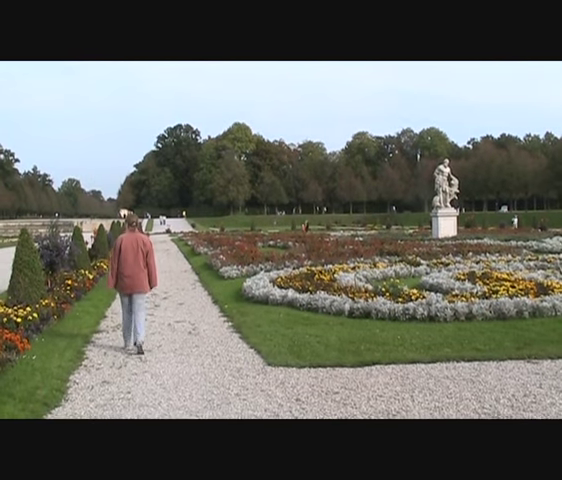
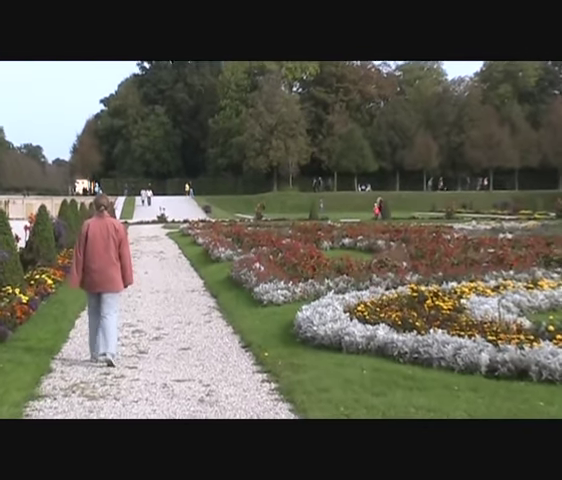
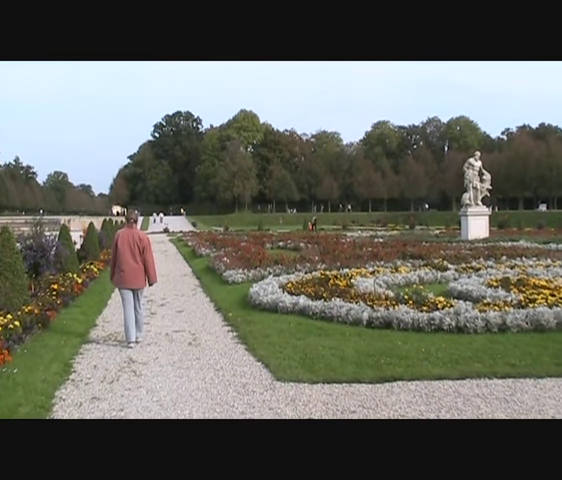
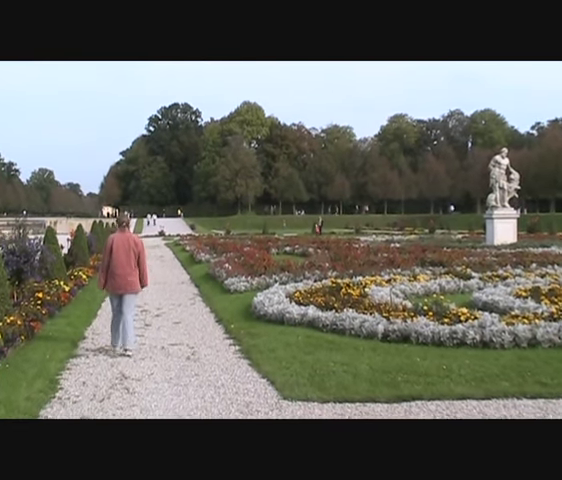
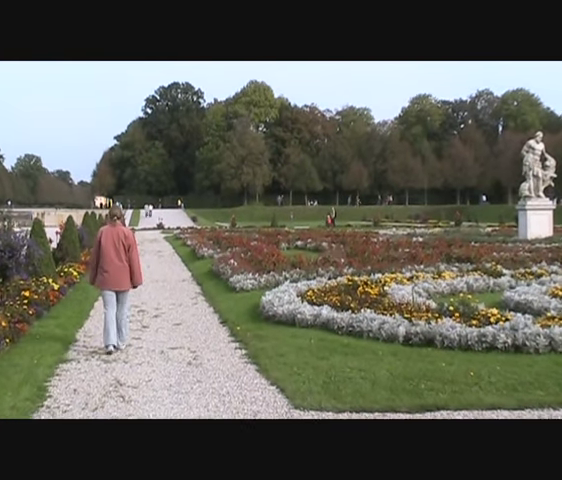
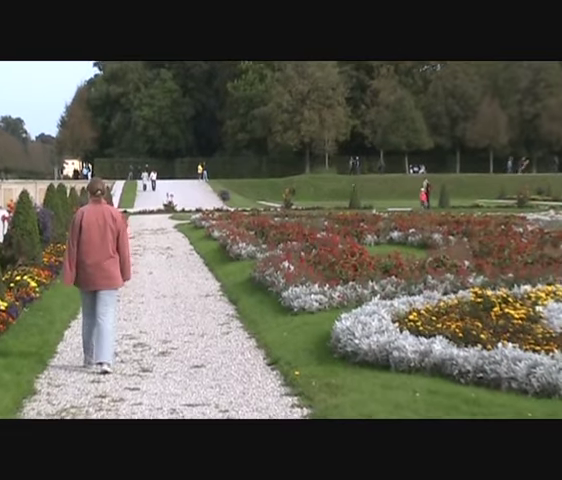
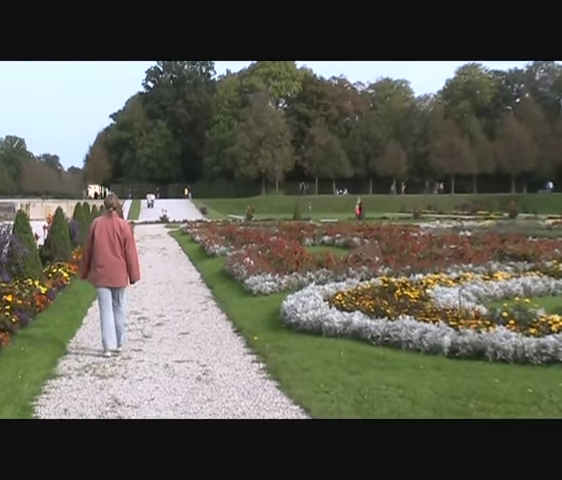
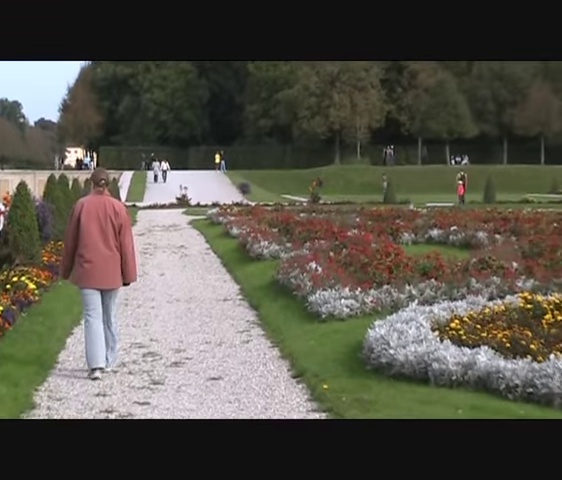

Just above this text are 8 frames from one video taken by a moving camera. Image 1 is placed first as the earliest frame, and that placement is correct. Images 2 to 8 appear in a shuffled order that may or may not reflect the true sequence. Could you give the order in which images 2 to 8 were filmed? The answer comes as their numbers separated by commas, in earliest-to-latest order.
3, 4, 5, 7, 2, 6, 8
